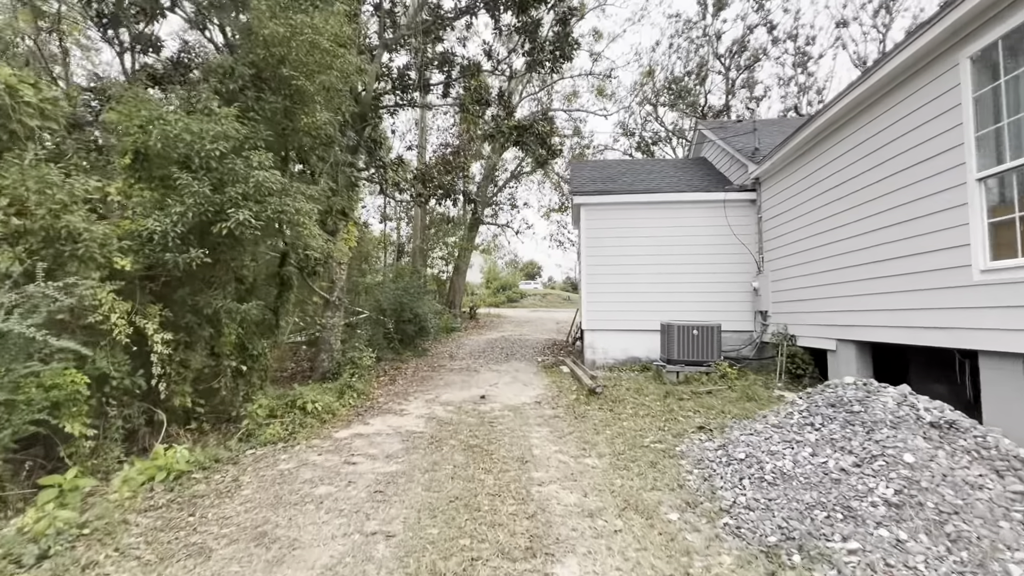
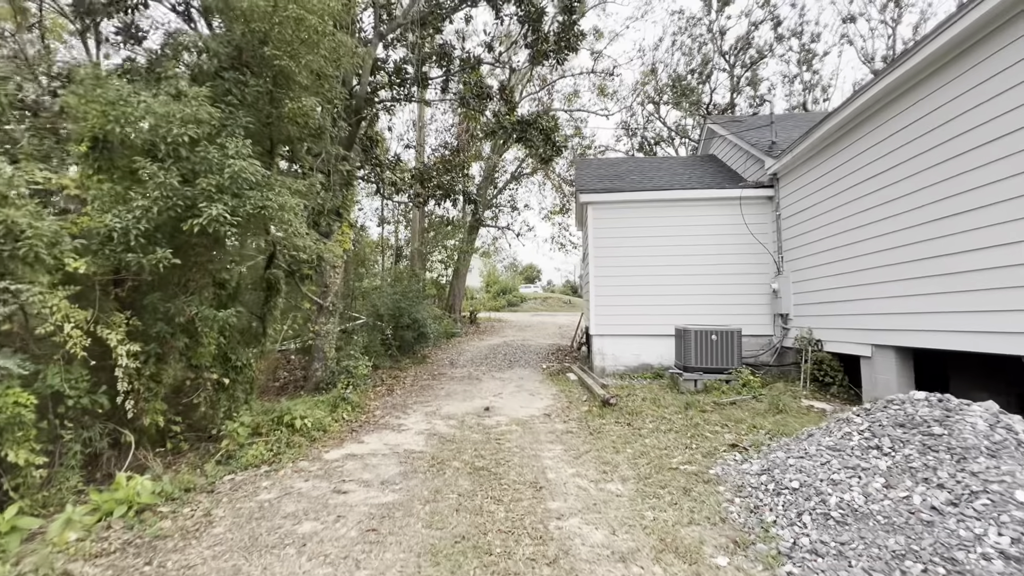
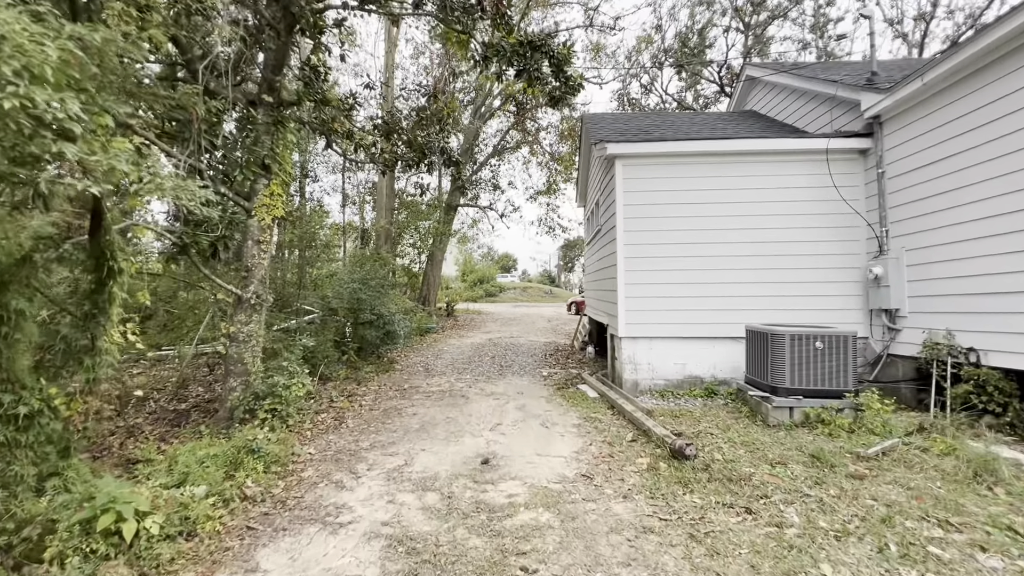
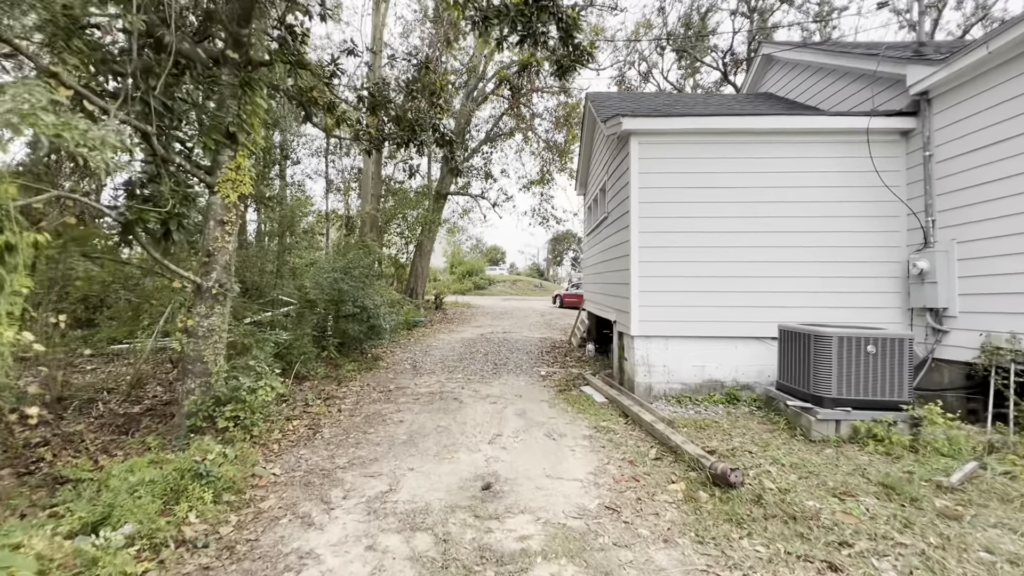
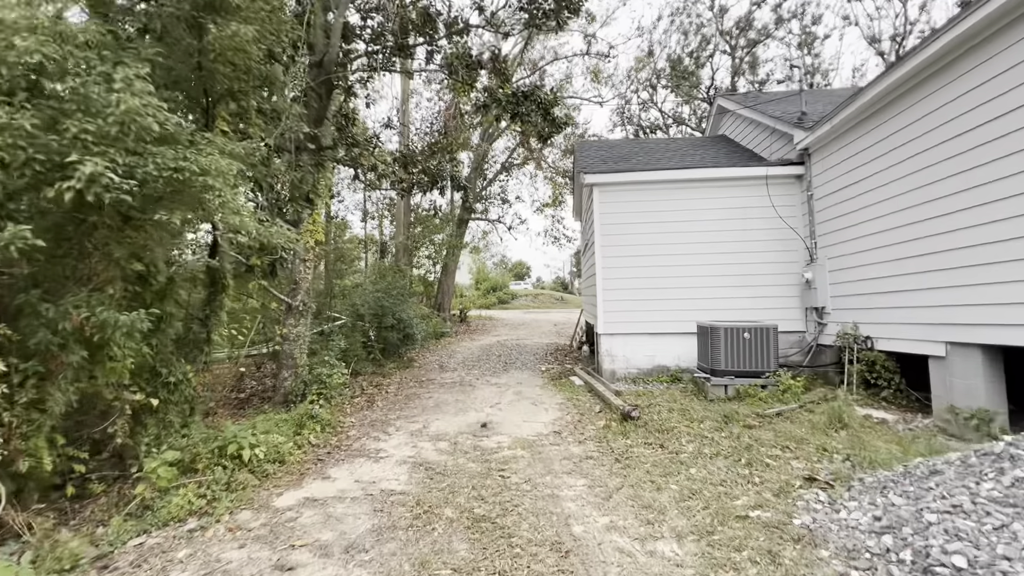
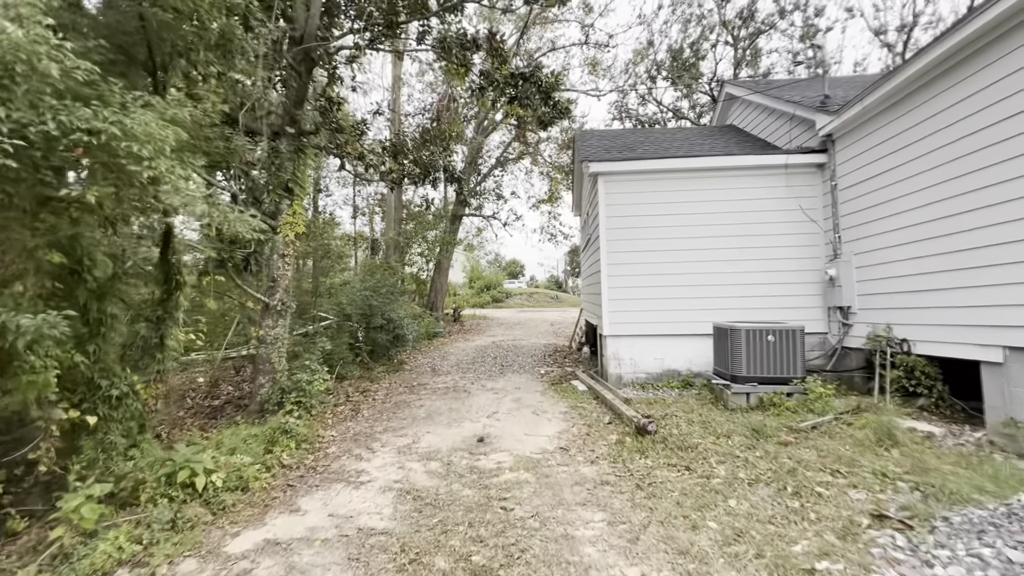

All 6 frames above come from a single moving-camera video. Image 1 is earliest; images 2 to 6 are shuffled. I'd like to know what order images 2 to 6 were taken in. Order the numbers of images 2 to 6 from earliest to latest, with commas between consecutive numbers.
2, 5, 6, 3, 4
